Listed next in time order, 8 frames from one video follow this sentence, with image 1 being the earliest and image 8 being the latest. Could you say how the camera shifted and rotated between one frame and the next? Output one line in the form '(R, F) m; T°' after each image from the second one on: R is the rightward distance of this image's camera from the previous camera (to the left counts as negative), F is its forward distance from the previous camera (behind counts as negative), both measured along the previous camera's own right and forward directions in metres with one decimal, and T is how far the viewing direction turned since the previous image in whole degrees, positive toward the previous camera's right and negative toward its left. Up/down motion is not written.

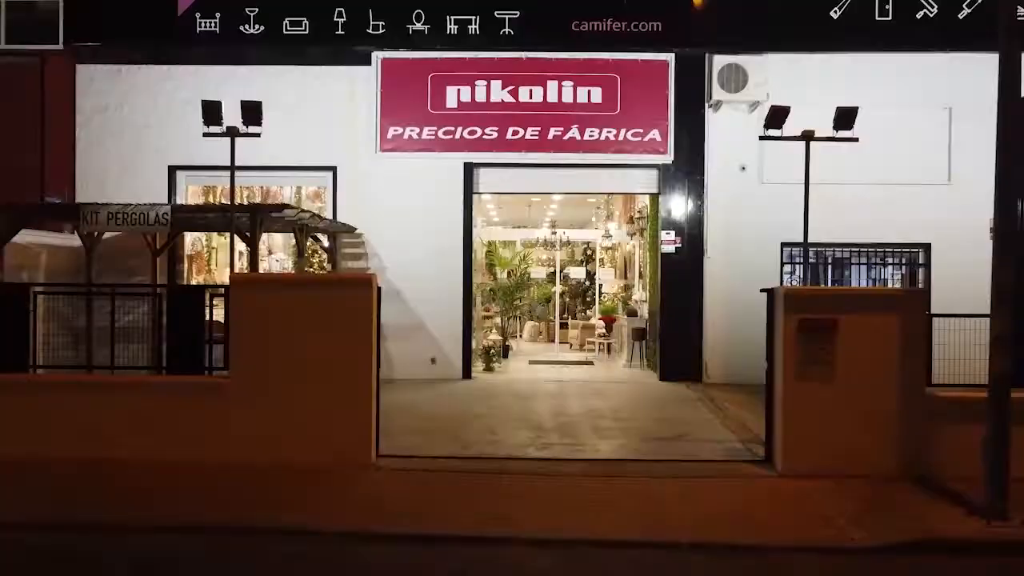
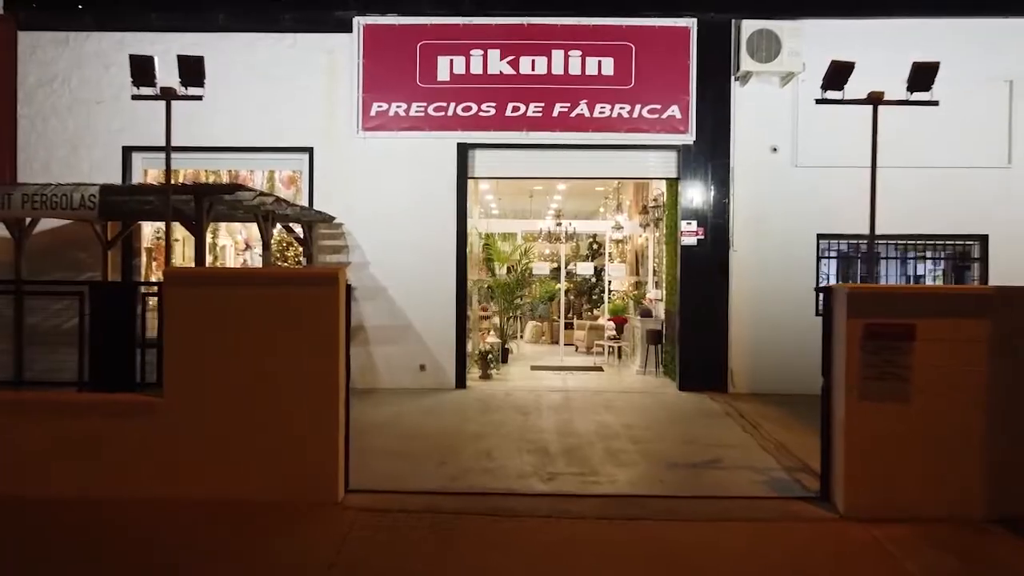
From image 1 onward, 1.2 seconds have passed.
(0.0, +1.2) m; 0°
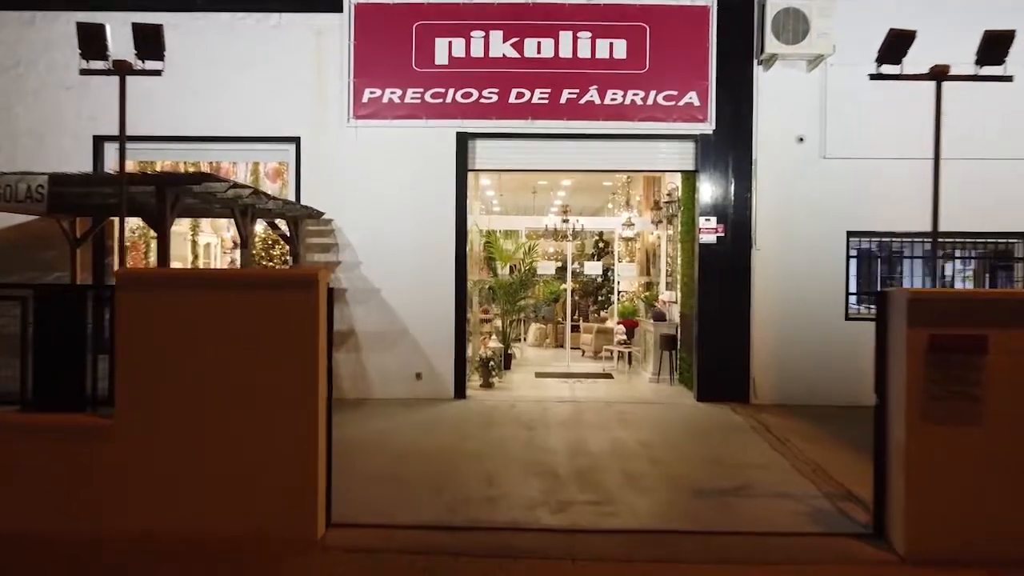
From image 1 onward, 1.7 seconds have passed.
(0.0, +0.7) m; 0°
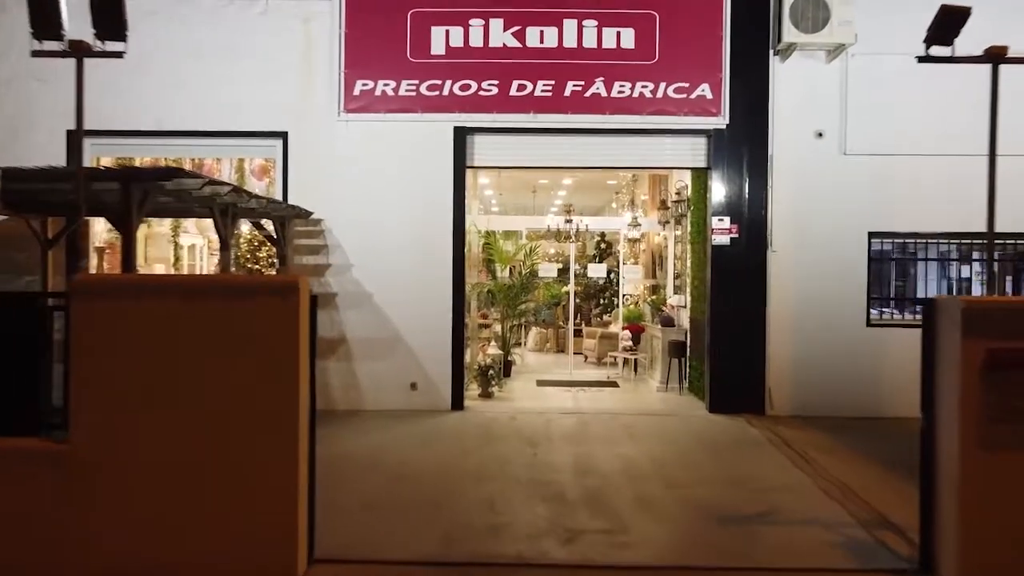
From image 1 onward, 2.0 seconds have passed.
(0.0, +0.5) m; 0°
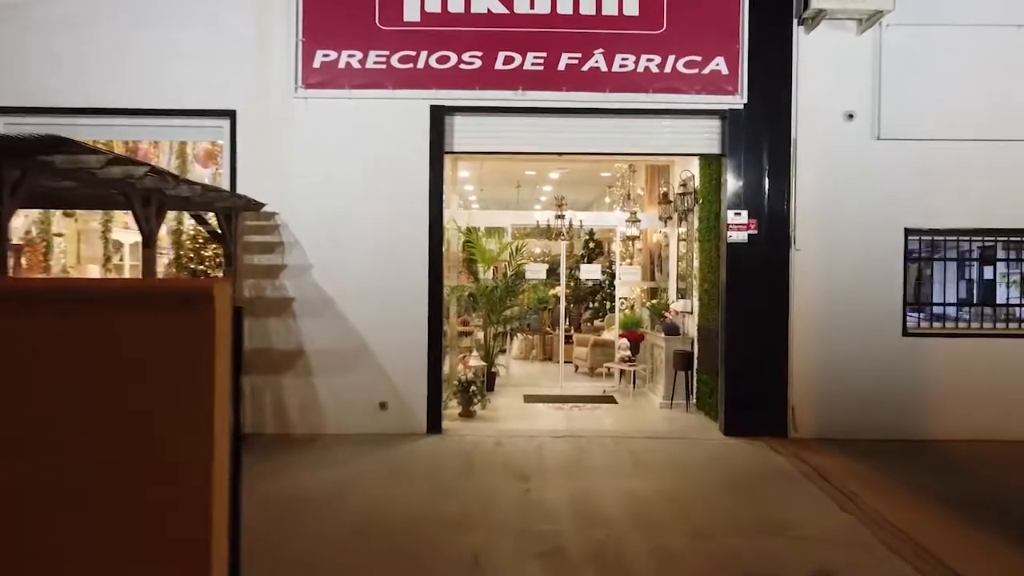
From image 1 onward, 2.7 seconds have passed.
(-0.1, +1.0) m; +1°
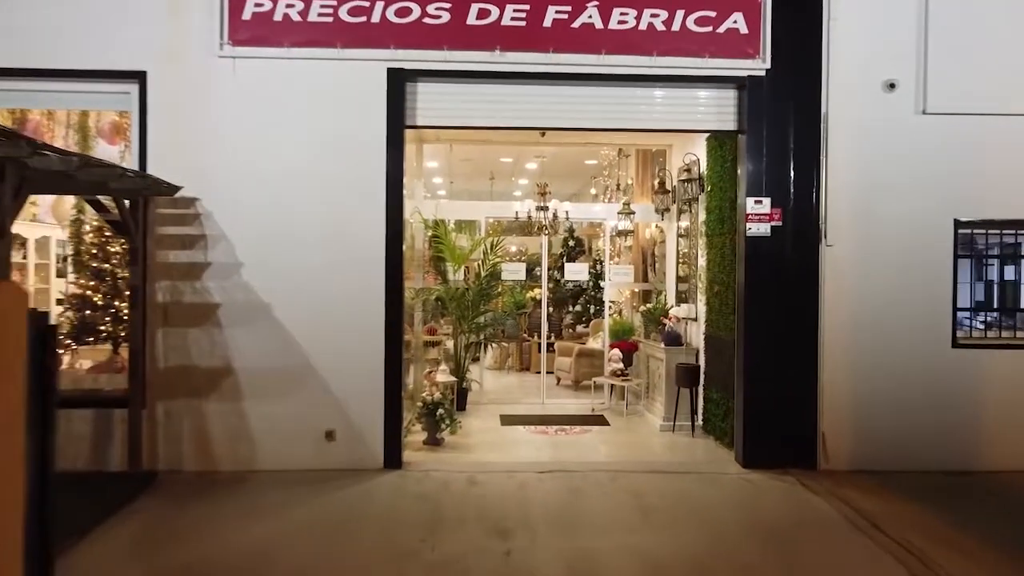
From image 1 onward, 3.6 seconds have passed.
(0.0, +1.2) m; +2°
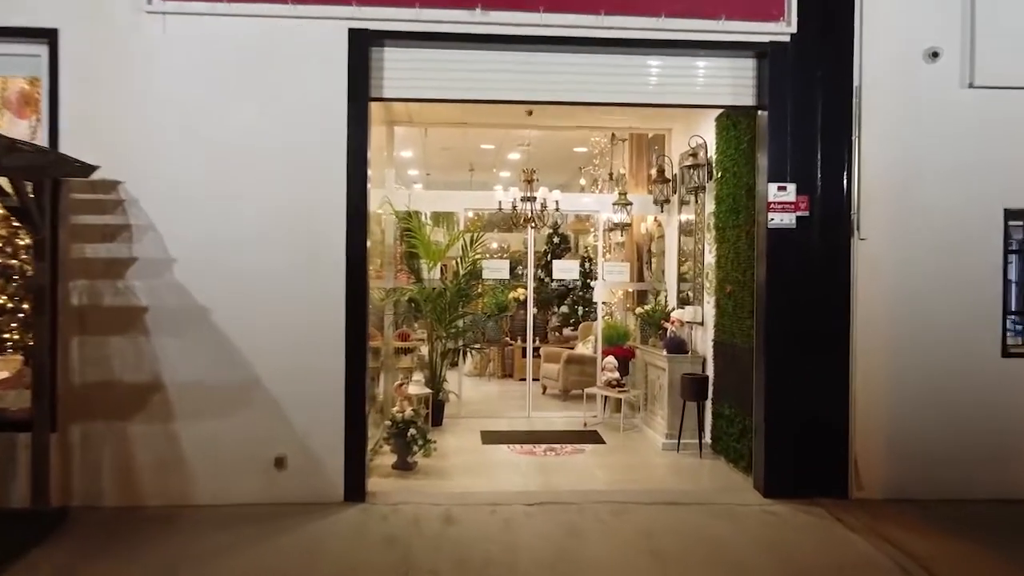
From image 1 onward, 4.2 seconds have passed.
(0.0, +0.8) m; +1°
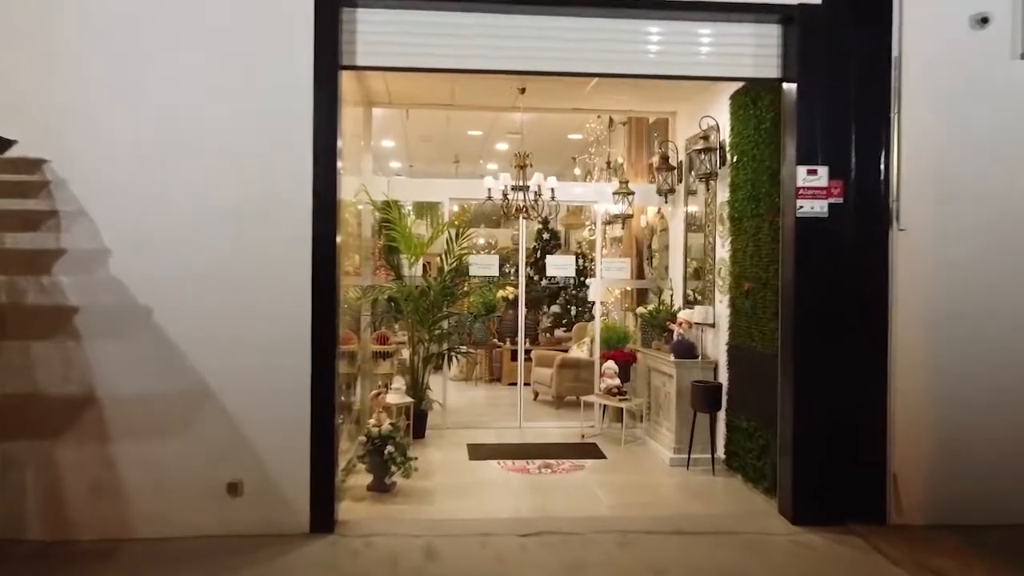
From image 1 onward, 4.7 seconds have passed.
(0.0, +0.6) m; +1°
